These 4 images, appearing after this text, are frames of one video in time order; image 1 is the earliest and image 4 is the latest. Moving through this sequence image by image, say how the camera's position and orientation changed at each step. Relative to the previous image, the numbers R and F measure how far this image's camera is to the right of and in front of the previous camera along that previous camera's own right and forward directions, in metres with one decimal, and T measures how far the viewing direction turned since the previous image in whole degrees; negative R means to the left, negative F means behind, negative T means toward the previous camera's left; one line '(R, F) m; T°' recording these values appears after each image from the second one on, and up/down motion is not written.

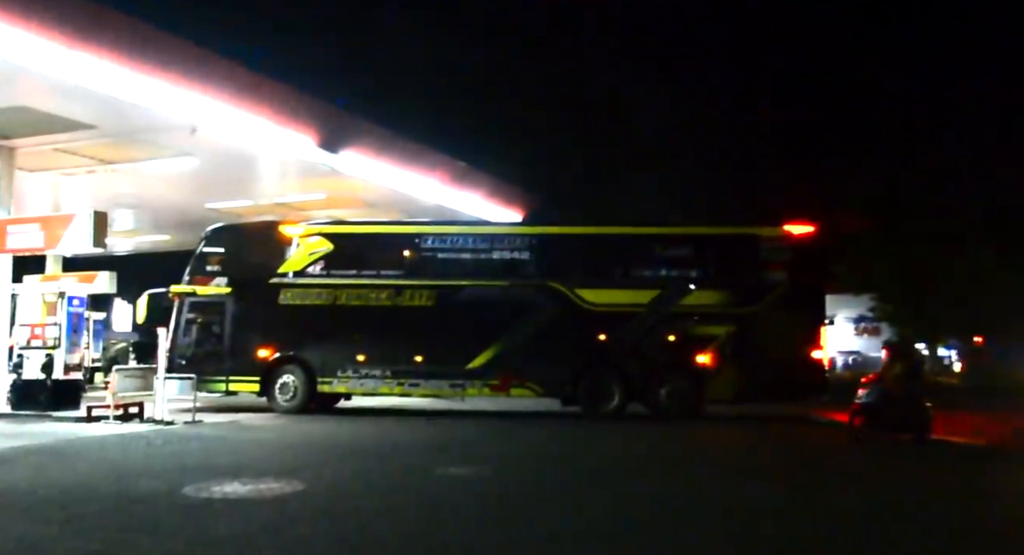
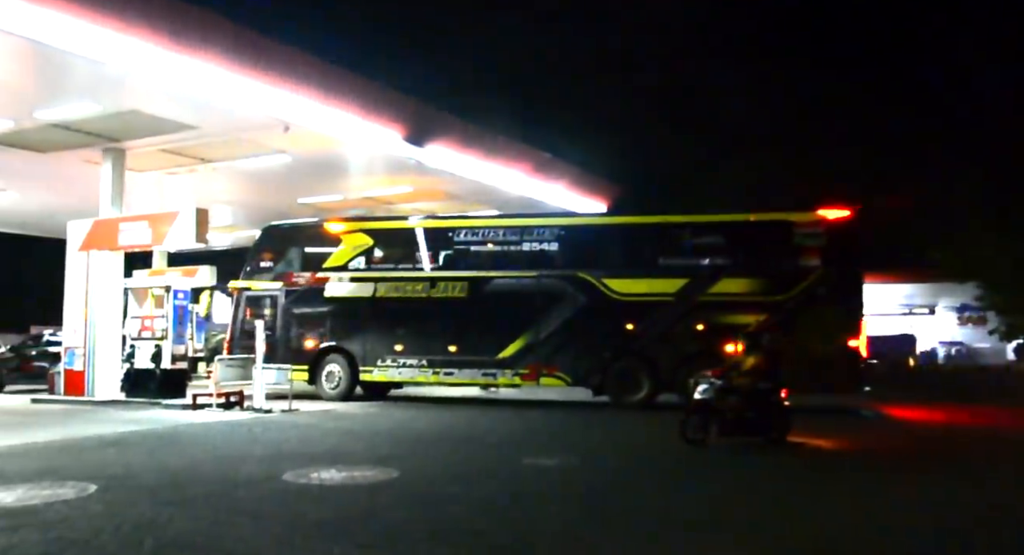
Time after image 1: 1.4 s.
(-0.2, -0.2) m; -5°
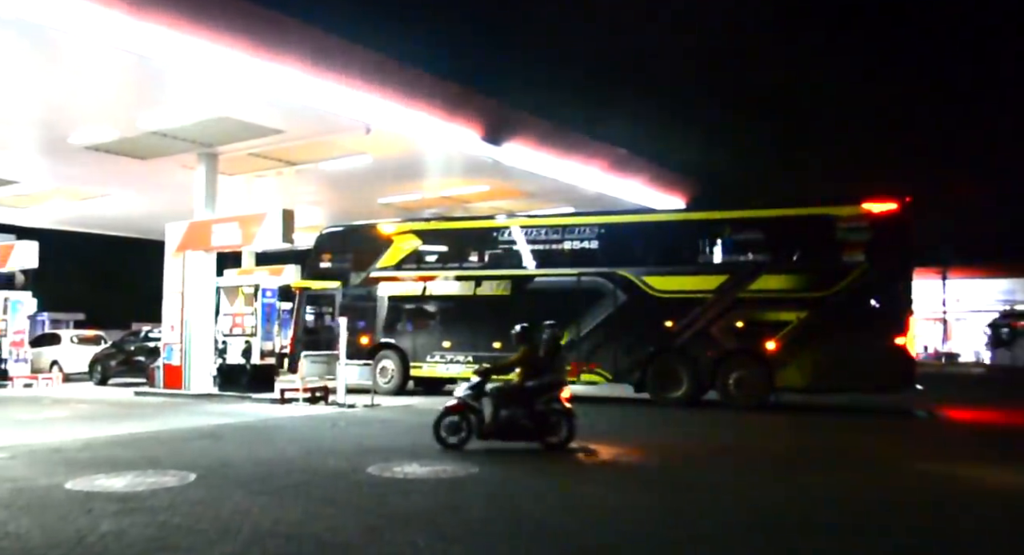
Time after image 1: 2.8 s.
(-0.1, -0.2) m; -4°
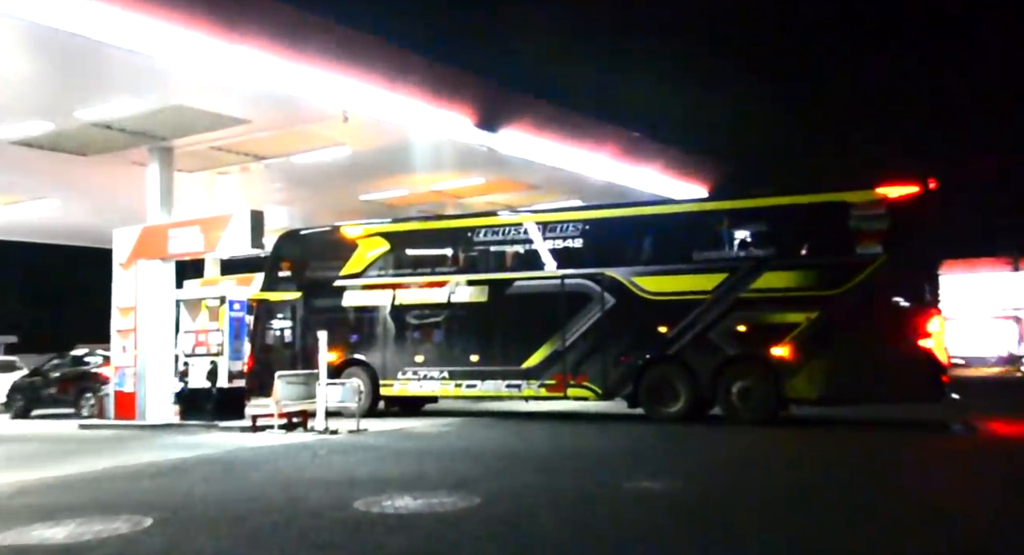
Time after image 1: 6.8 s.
(-0.1, +1.8) m; 0°
